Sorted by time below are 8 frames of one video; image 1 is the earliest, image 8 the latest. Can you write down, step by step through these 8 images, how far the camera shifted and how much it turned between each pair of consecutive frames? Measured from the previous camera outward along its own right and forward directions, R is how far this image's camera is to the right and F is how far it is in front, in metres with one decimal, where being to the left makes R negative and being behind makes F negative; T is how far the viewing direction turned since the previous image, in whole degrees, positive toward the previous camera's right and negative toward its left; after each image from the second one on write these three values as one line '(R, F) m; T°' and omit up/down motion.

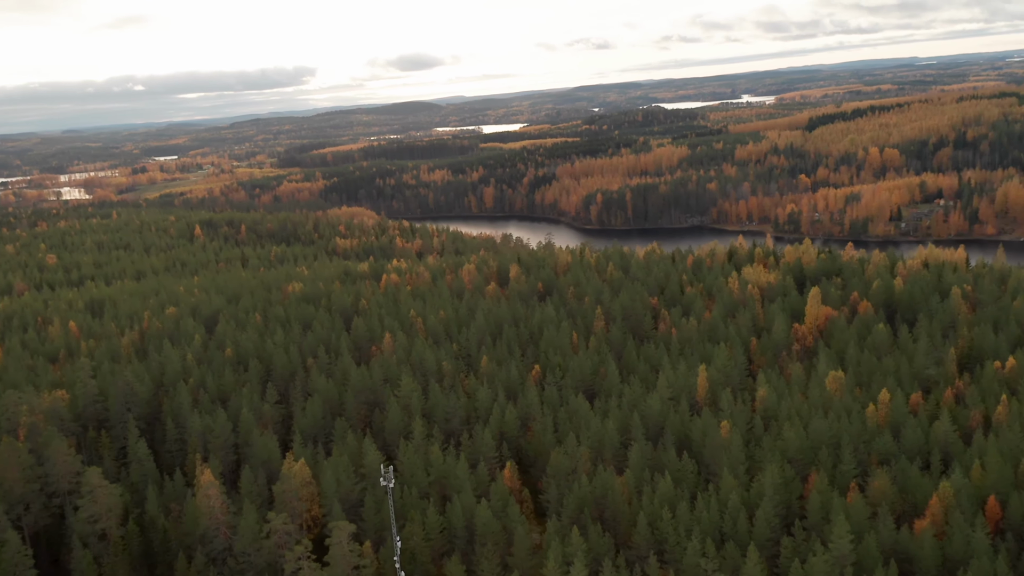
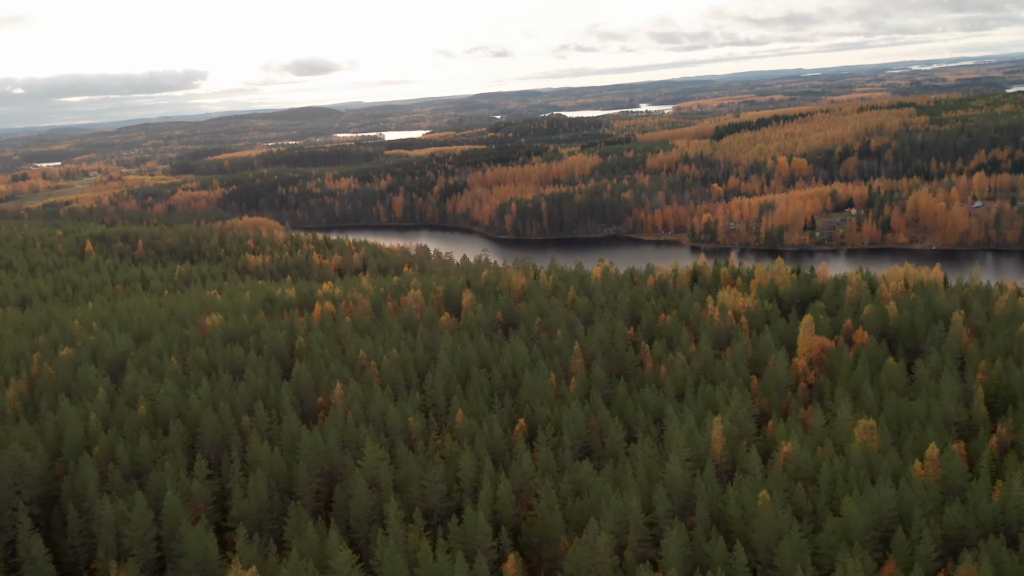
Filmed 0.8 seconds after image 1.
(-2.0, +4.7) m; +6°
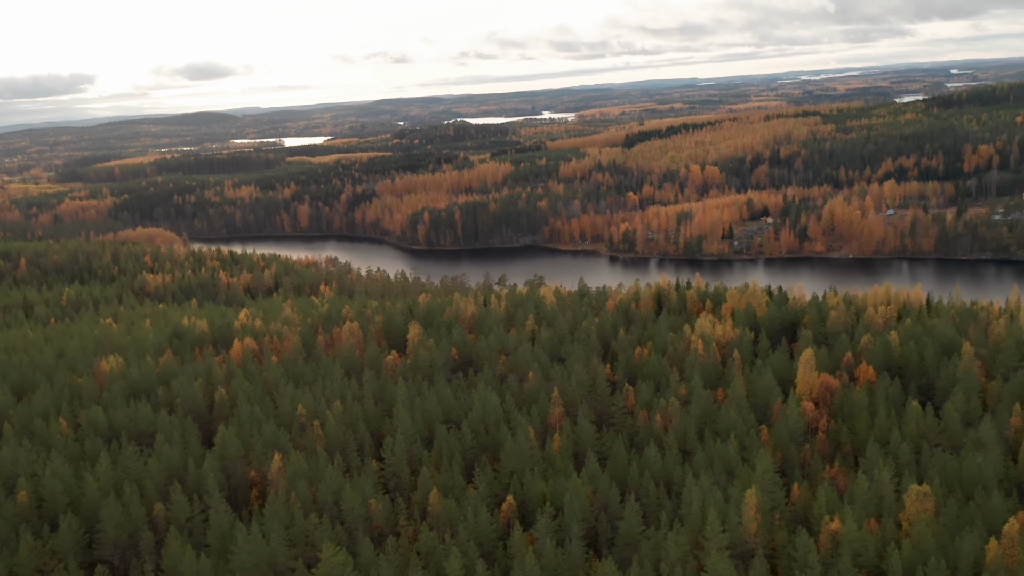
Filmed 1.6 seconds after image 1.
(-1.7, +4.8) m; +6°
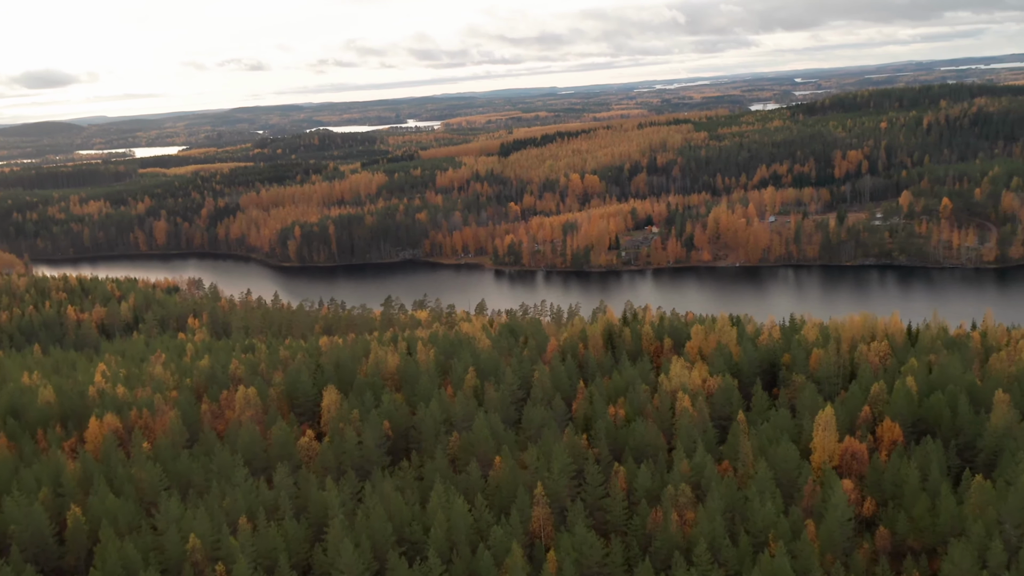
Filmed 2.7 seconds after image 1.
(-2.0, +6.5) m; +8°
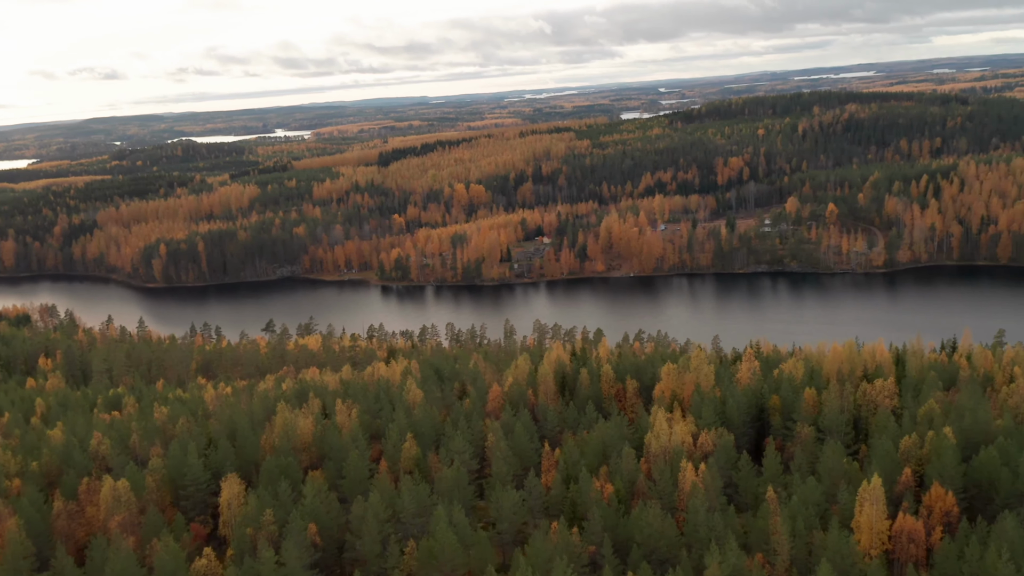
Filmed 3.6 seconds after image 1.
(-1.7, +5.8) m; +7°
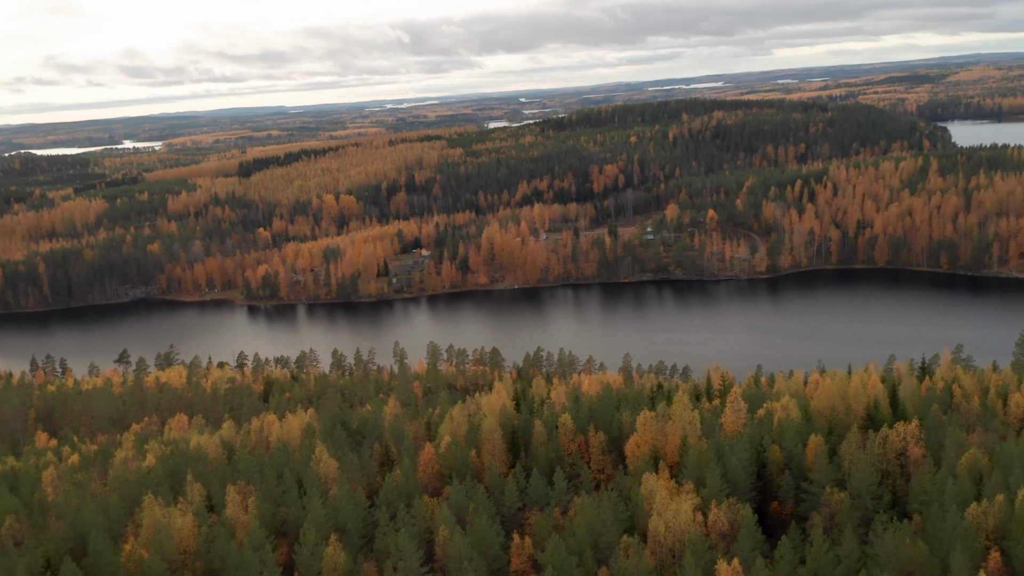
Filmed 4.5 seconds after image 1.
(-1.6, +5.8) m; +8°
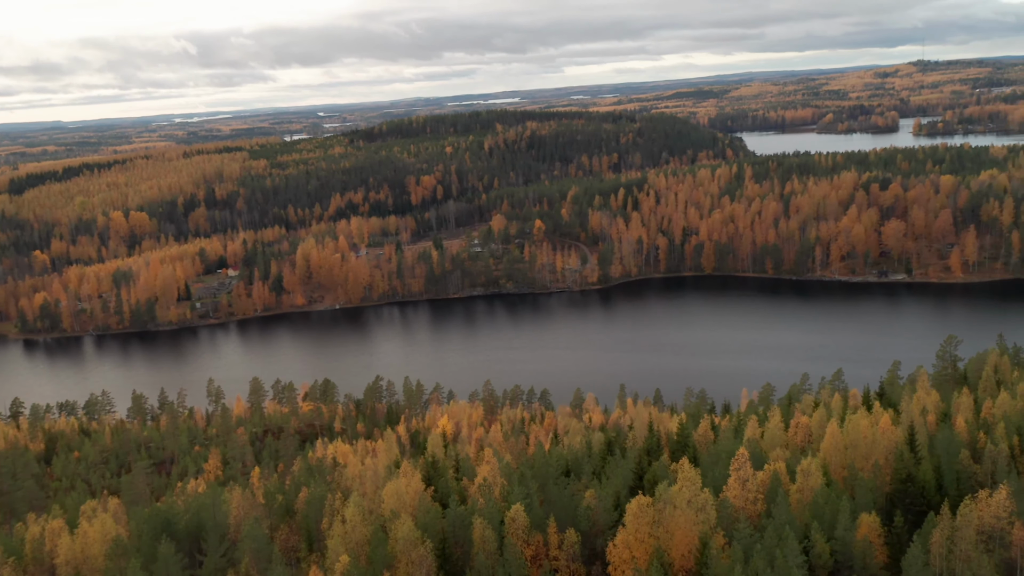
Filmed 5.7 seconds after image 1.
(-1.9, +7.6) m; +12°
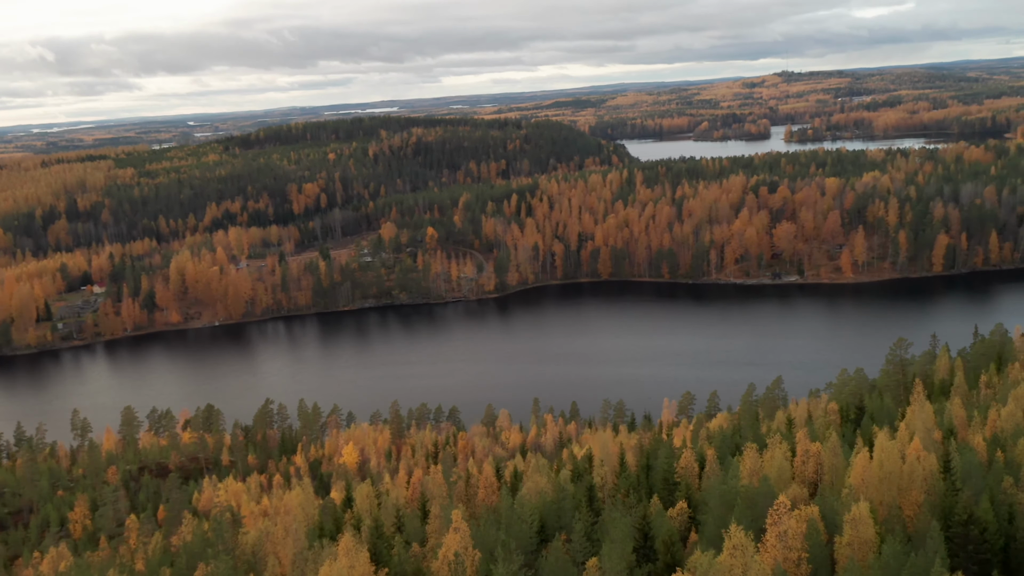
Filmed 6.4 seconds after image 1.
(-1.2, +4.2) m; +7°
